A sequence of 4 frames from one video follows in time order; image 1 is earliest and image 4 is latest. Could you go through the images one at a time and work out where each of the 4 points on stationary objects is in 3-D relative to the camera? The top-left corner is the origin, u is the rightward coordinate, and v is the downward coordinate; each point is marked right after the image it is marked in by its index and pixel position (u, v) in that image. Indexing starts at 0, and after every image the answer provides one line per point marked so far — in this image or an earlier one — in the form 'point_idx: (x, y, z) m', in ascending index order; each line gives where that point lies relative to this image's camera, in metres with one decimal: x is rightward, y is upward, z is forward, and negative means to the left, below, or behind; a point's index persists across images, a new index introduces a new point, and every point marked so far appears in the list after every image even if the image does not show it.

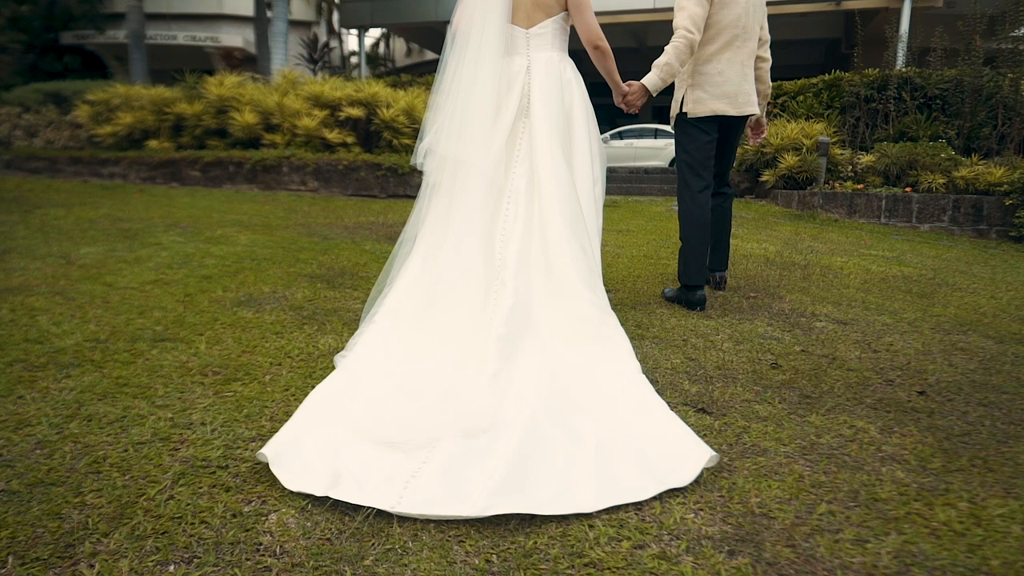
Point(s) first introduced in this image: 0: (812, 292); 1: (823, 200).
0: (+1.8, 0.0, +4.2) m
1: (+4.3, +1.2, +9.3) m
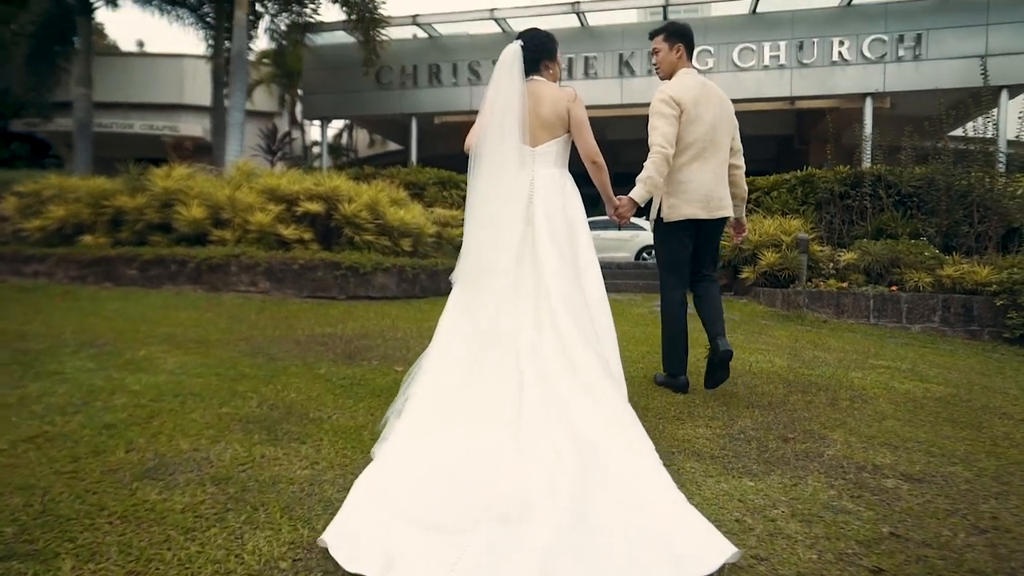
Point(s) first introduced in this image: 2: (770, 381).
0: (+1.8, -0.7, +3.5) m
1: (+3.9, -0.1, +8.9) m
2: (+1.7, -0.6, +4.6) m
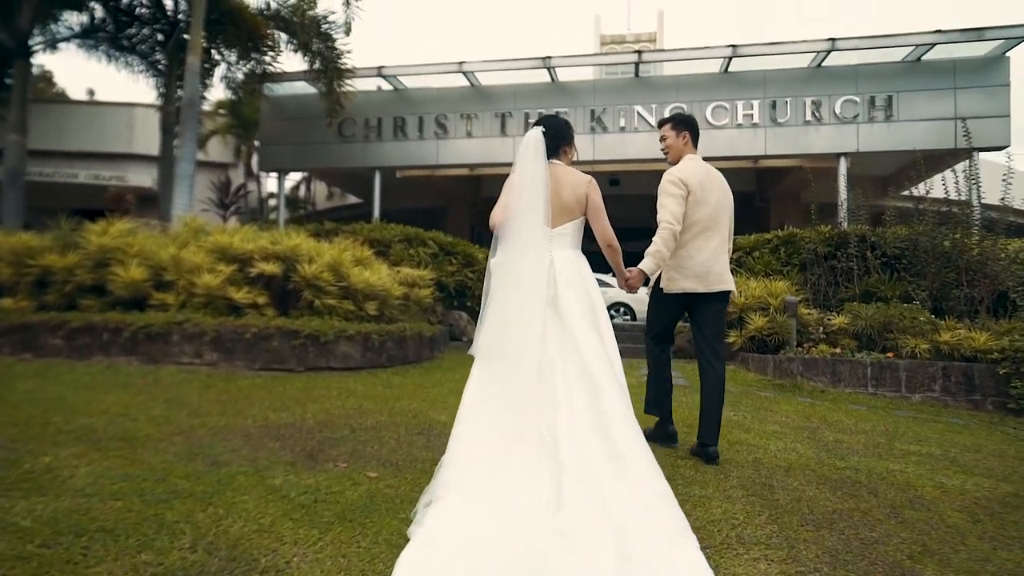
0: (+1.8, -1.1, +2.8) m
1: (+3.6, -1.0, +8.4) m
2: (+1.7, -1.1, +3.9) m
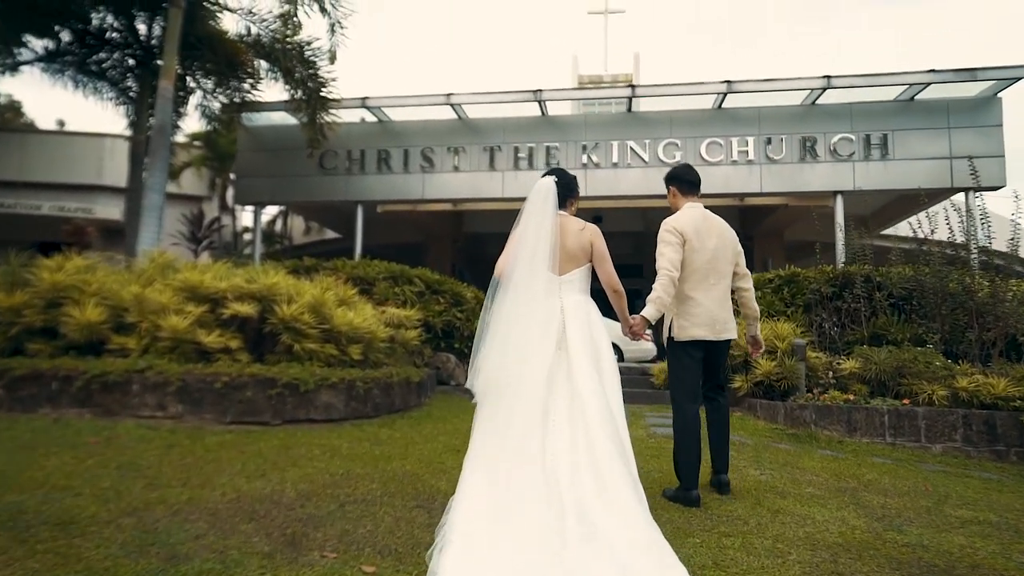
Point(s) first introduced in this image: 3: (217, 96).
0: (+2.0, -1.3, +2.3) m
1: (+3.5, -1.5, +7.9) m
2: (+1.8, -1.4, +3.3) m
3: (-5.1, +3.3, +11.7) m
